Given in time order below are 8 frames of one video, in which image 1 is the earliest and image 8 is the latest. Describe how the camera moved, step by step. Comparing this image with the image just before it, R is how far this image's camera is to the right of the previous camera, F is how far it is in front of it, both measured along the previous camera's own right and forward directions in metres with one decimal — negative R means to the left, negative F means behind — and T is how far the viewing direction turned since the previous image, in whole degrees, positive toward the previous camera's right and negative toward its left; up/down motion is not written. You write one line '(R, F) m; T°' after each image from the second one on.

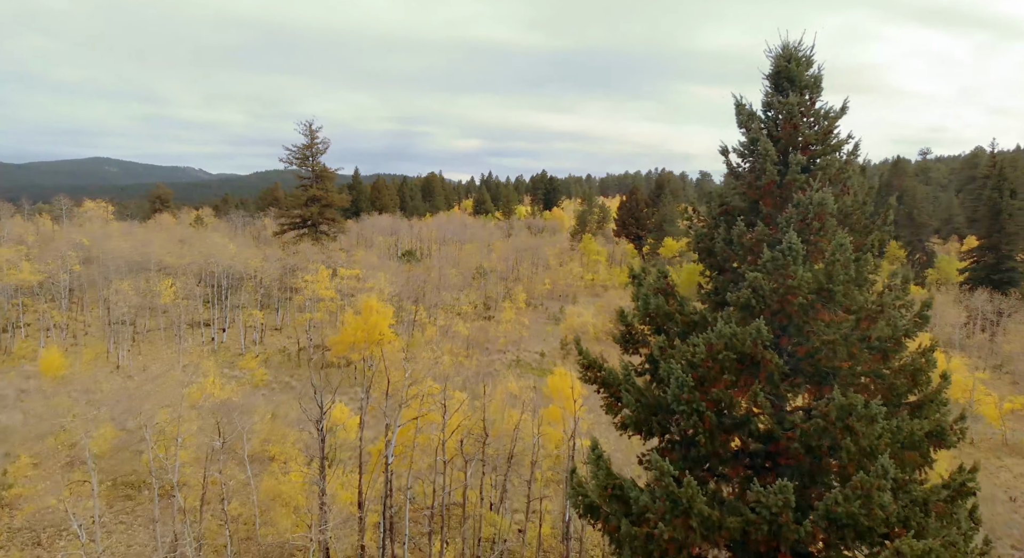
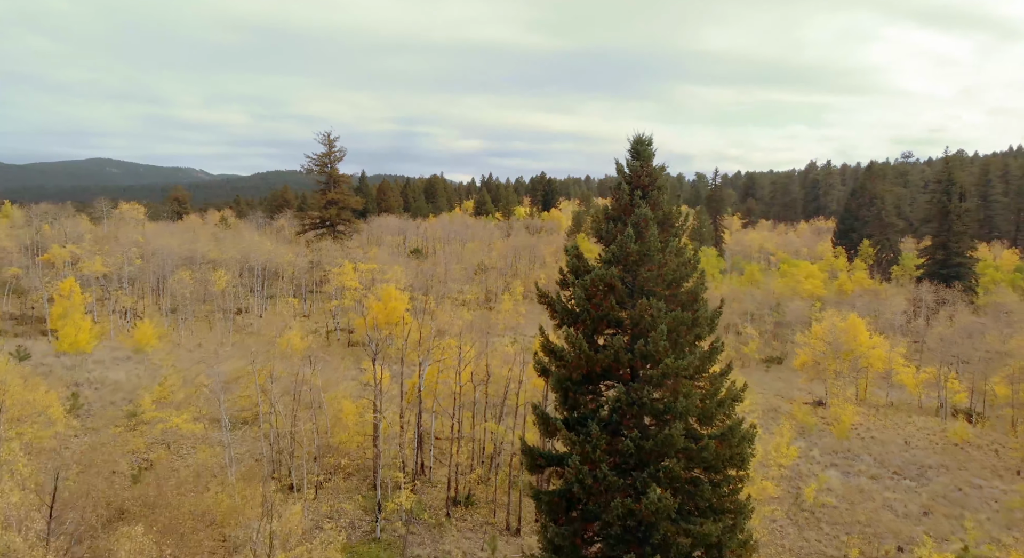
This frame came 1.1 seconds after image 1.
(+0.3, -10.4) m; 0°
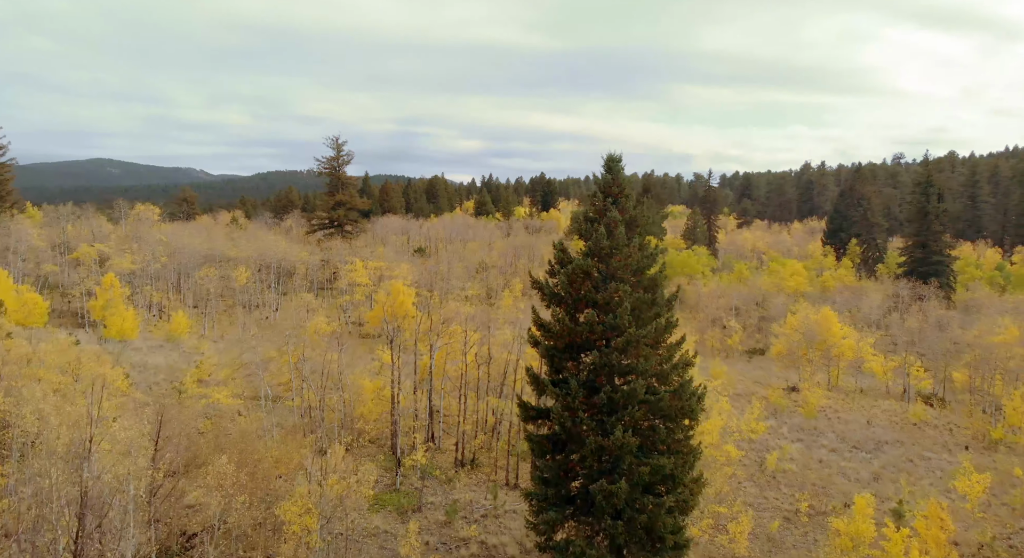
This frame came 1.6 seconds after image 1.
(+0.1, -5.3) m; 0°
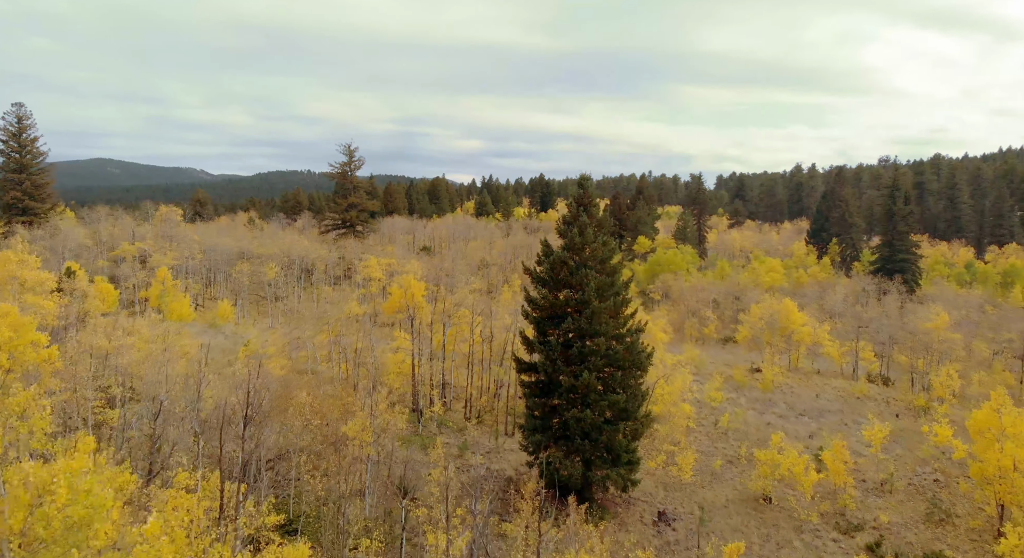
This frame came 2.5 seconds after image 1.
(+0.1, -9.1) m; 0°
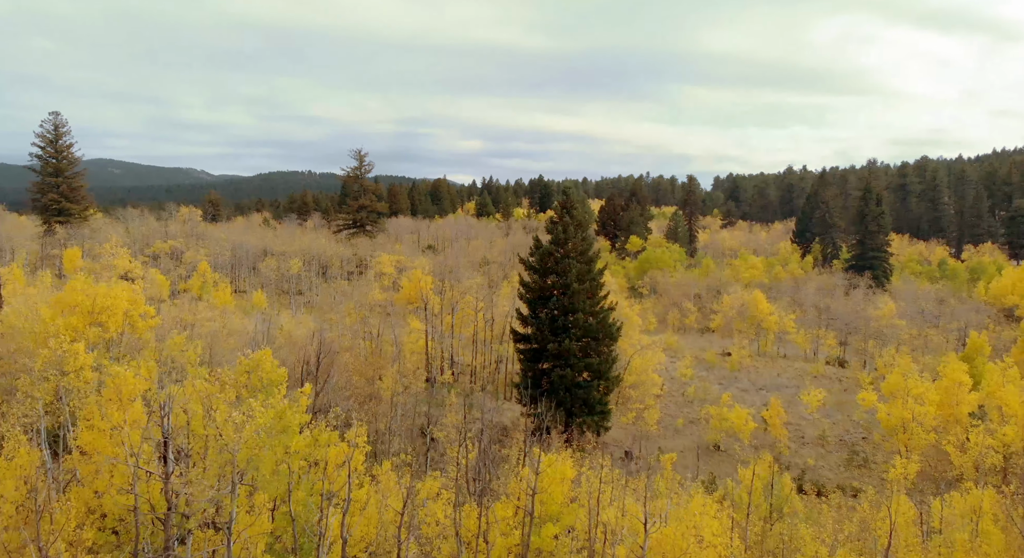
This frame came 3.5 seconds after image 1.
(+0.1, -9.1) m; 0°
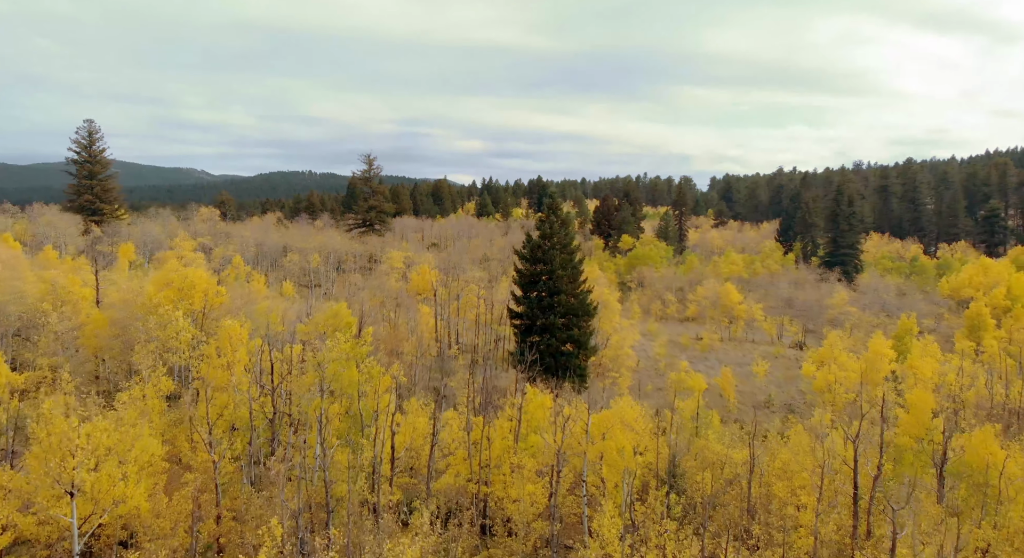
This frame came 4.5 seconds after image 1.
(+0.3, -10.2) m; 0°
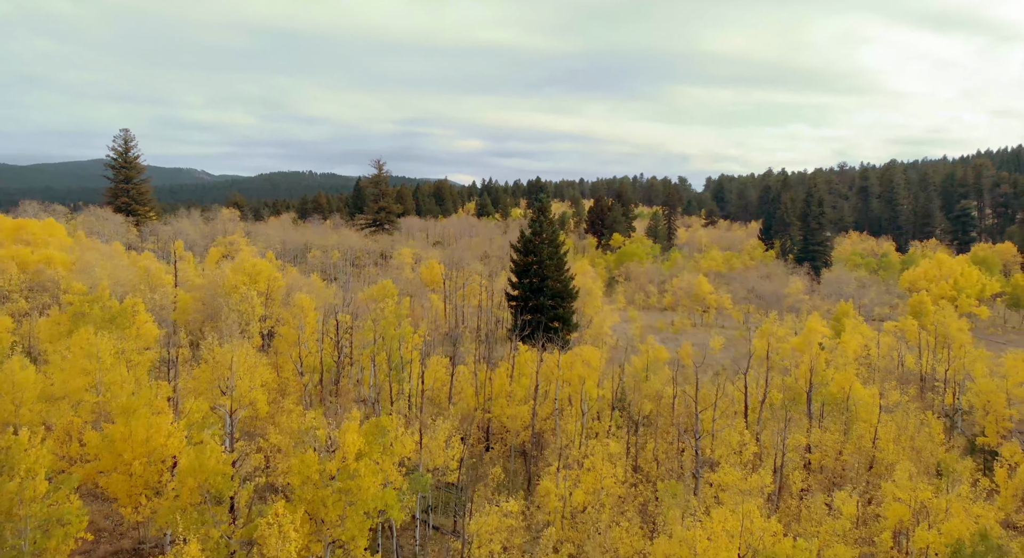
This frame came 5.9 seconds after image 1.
(+0.3, -12.6) m; 0°
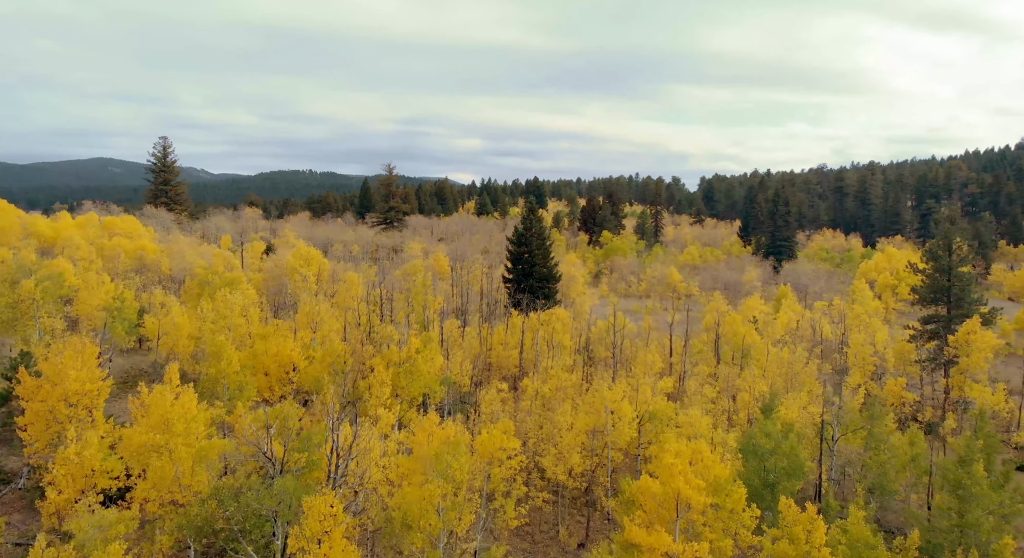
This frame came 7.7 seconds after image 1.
(+0.4, -16.9) m; 0°
